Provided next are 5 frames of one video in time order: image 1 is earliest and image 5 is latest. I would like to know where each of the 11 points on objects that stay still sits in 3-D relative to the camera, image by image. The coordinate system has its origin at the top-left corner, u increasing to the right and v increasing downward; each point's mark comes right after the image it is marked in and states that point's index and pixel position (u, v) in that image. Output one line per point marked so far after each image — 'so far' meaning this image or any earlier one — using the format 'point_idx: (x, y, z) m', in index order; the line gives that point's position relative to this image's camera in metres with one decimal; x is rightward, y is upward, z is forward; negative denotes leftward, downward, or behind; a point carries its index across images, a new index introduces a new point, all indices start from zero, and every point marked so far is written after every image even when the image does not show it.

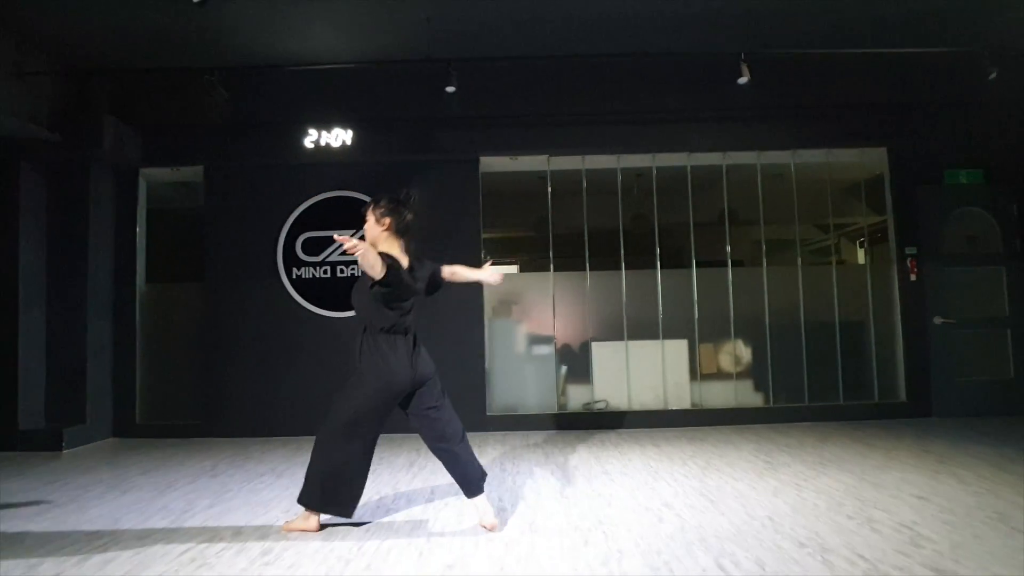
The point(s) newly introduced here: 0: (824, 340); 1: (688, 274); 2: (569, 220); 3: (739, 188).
0: (+3.1, -0.5, +6.1) m
1: (+1.8, +0.1, +6.2) m
2: (+0.6, +0.7, +6.3) m
3: (+2.4, +1.1, +6.4) m
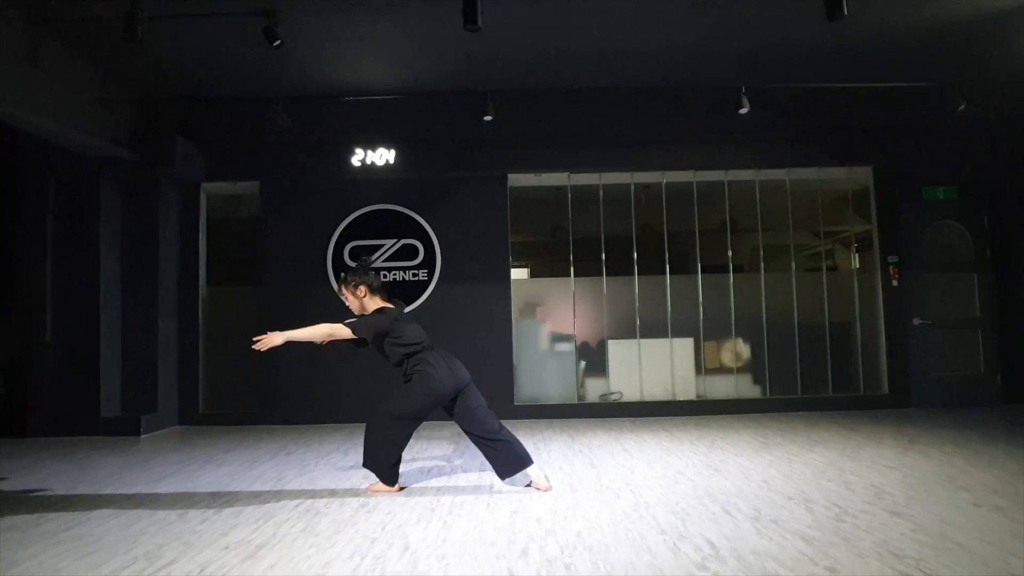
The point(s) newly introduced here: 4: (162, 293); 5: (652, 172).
0: (+3.4, -0.6, +6.8) m
1: (+2.1, +0.1, +6.9) m
2: (+0.9, +0.7, +7.0) m
3: (+2.7, +1.0, +7.1) m
4: (-3.8, 0.0, +6.6) m
5: (+1.6, +1.3, +6.8) m
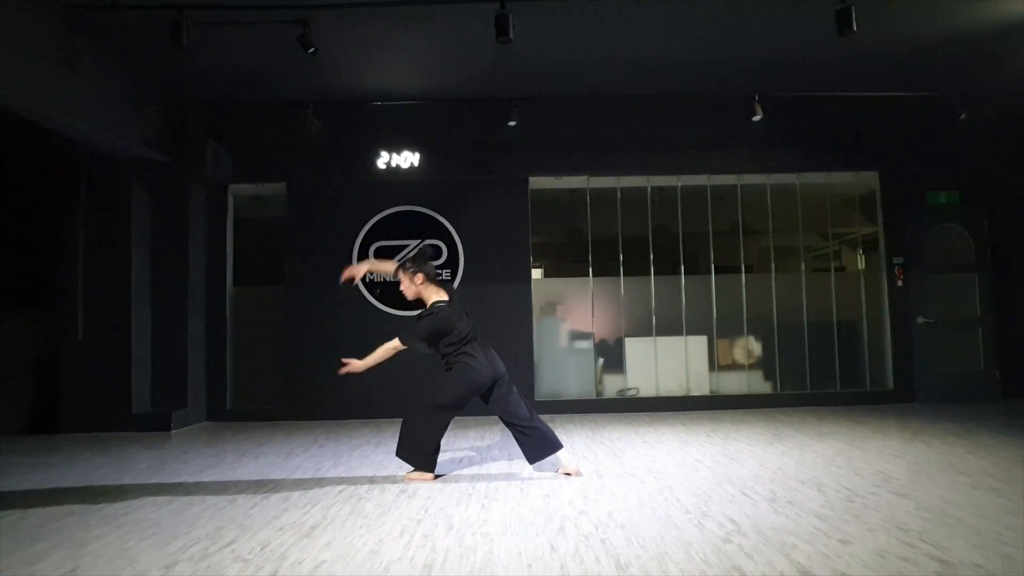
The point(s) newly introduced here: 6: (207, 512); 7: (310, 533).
0: (+3.6, -0.6, +7.0) m
1: (+2.3, +0.1, +7.1) m
2: (+1.1, +0.7, +7.2) m
3: (+2.9, +1.1, +7.3) m
4: (-3.6, 0.0, +6.9) m
5: (+1.8, +1.3, +7.0) m
6: (-1.6, -1.2, +3.3) m
7: (-1.0, -1.2, +3.0) m
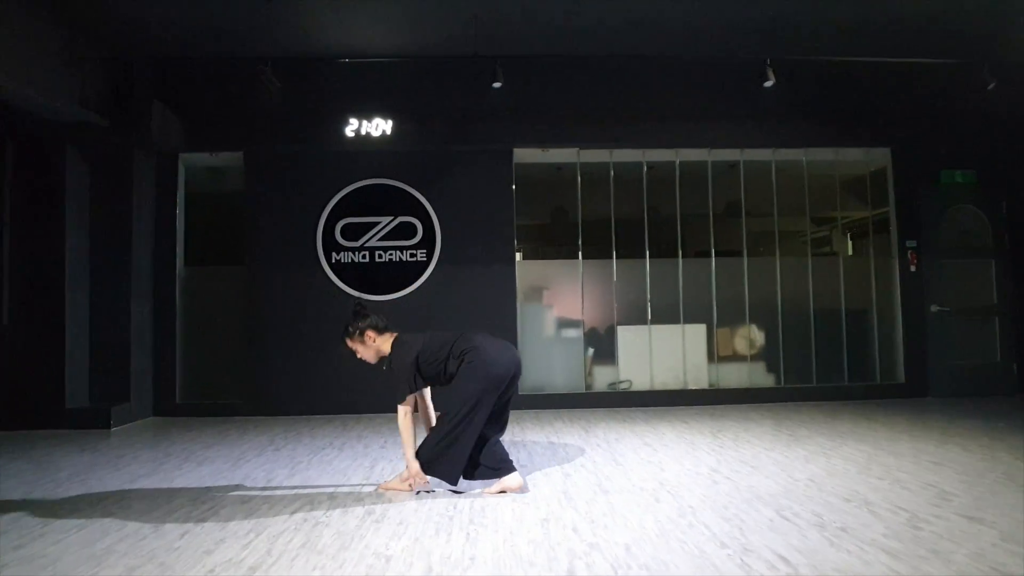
0: (+3.4, -0.4, +6.5) m
1: (+2.1, +0.3, +6.6) m
2: (+0.9, +0.9, +6.6) m
3: (+2.7, +1.2, +6.8) m
4: (-3.8, +0.2, +6.1) m
5: (+1.6, +1.5, +6.4) m
6: (-1.7, -1.1, +2.6) m
7: (-1.0, -1.1, +2.3) m
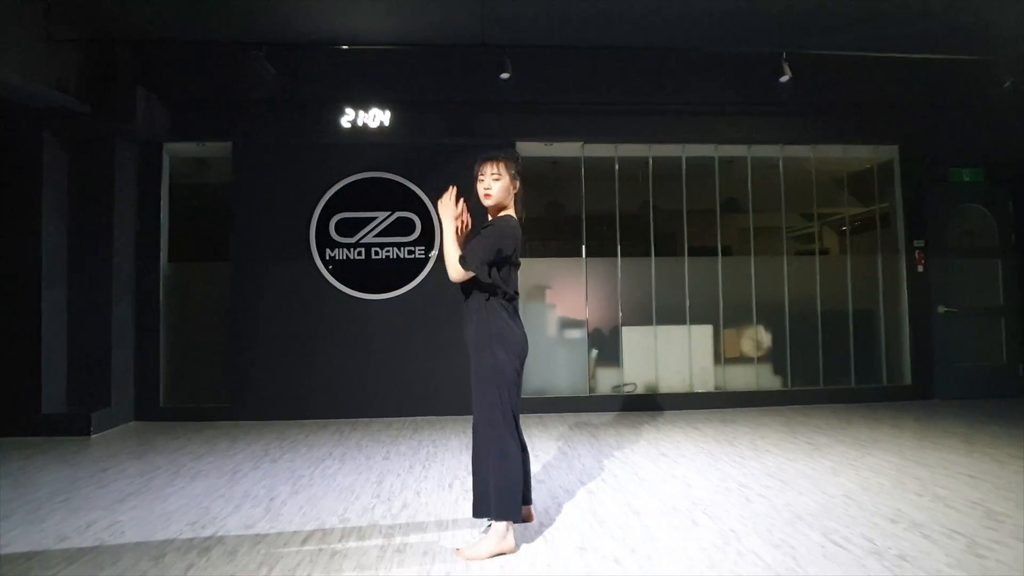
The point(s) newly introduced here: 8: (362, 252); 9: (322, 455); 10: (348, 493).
0: (+3.4, -0.4, +6.4) m
1: (+2.1, +0.3, +6.4) m
2: (+0.9, +0.9, +6.4) m
3: (+2.7, +1.2, +6.6) m
4: (-3.7, +0.2, +5.7) m
5: (+1.6, +1.5, +6.3) m
6: (-1.5, -1.1, +2.3) m
7: (-0.8, -1.1, +2.1) m
8: (-1.5, +0.4, +6.0) m
9: (-1.4, -1.2, +4.5) m
10: (-0.9, -1.2, +3.6) m
